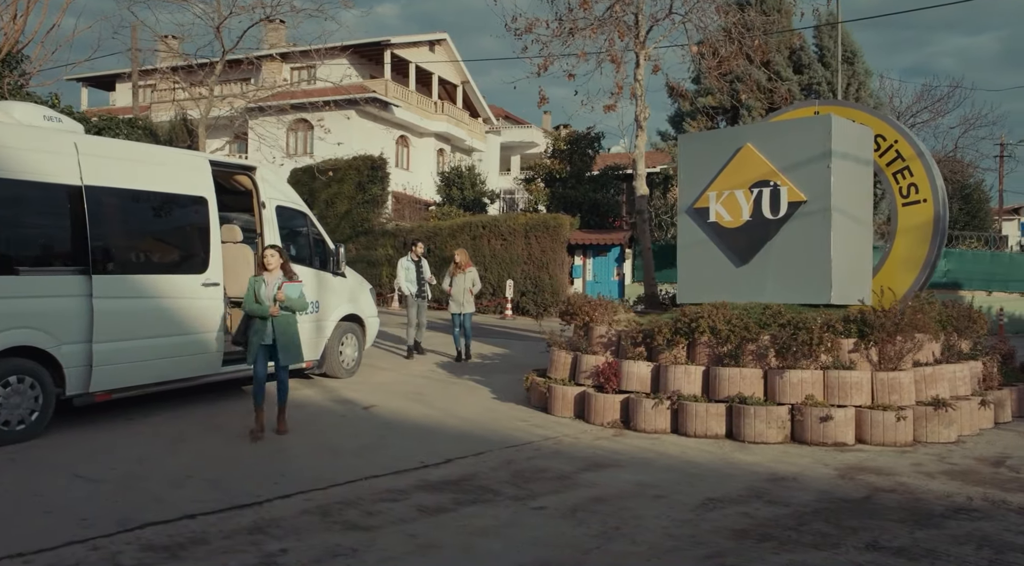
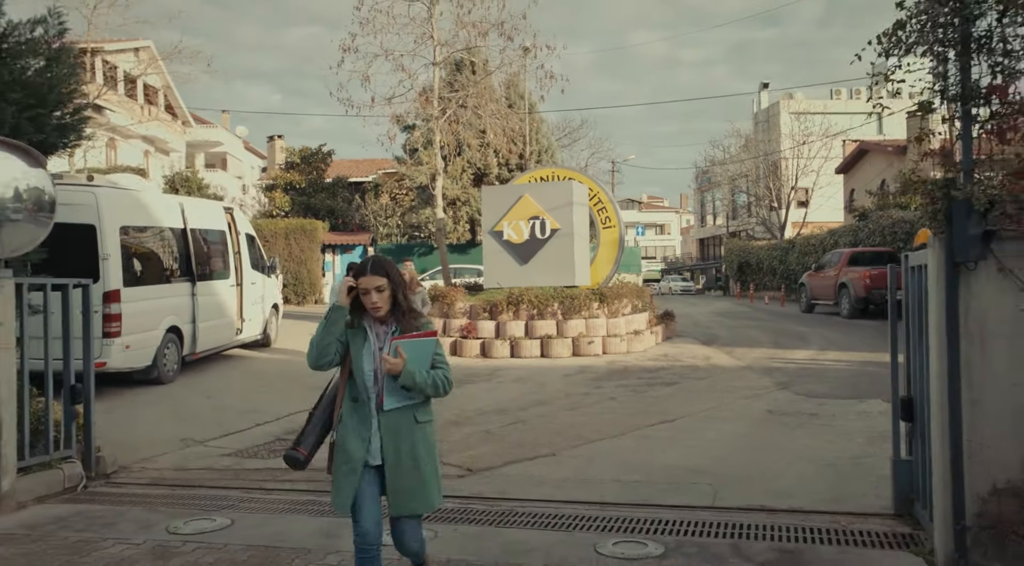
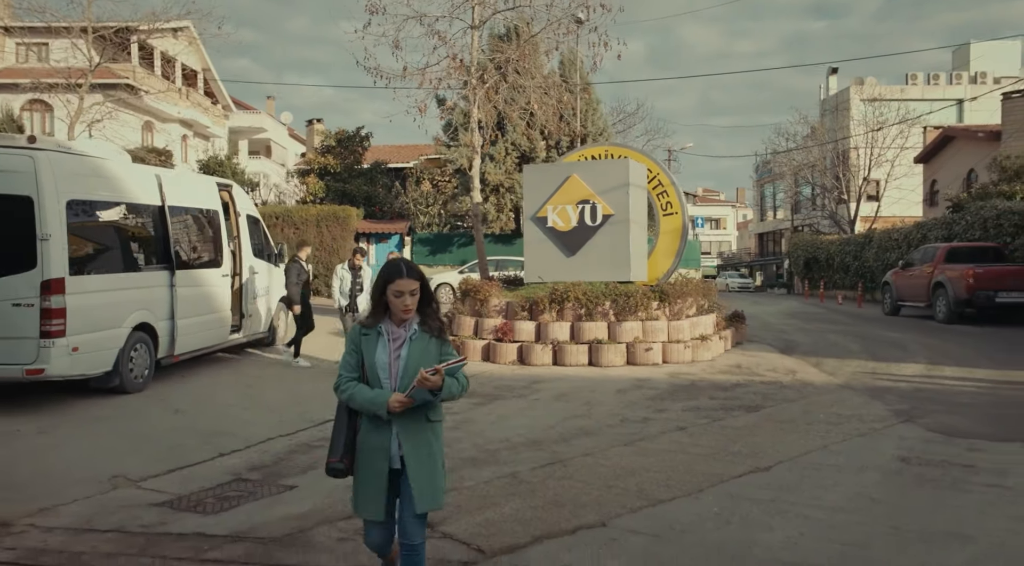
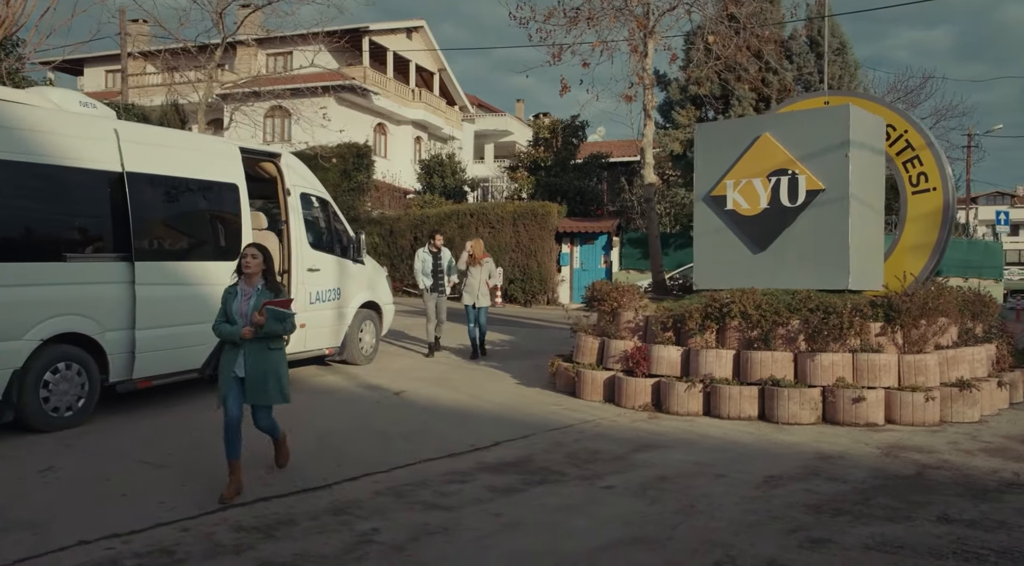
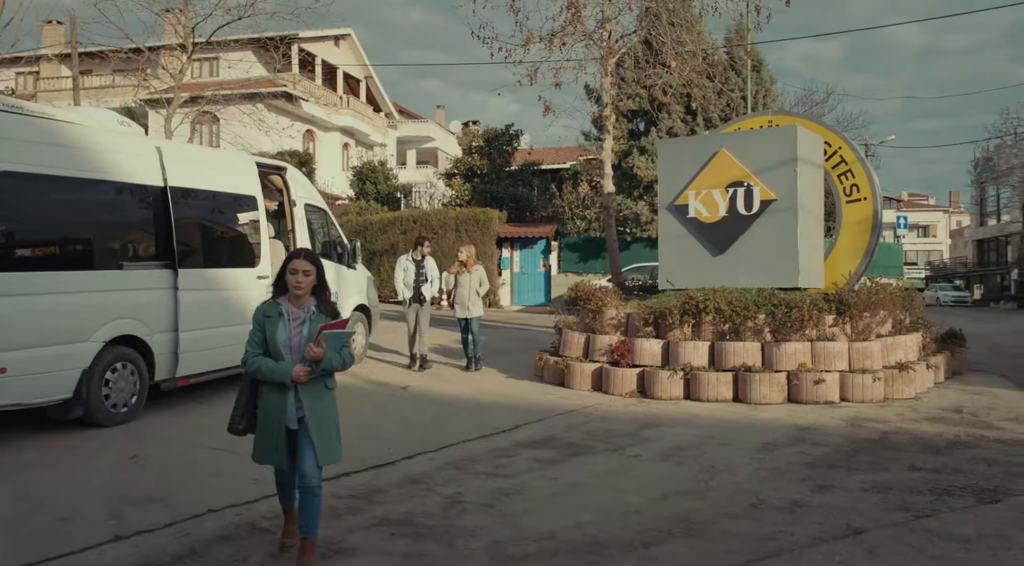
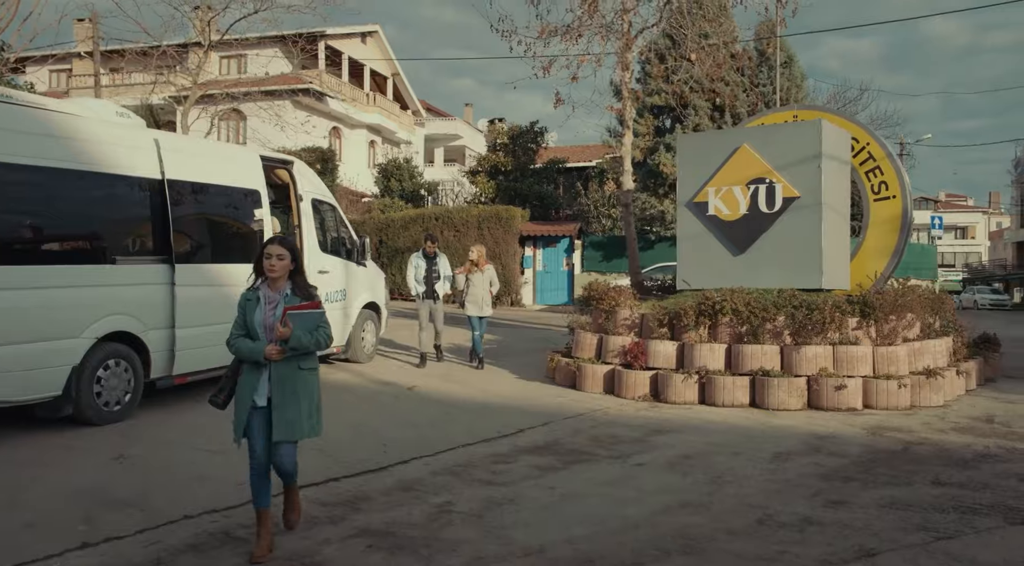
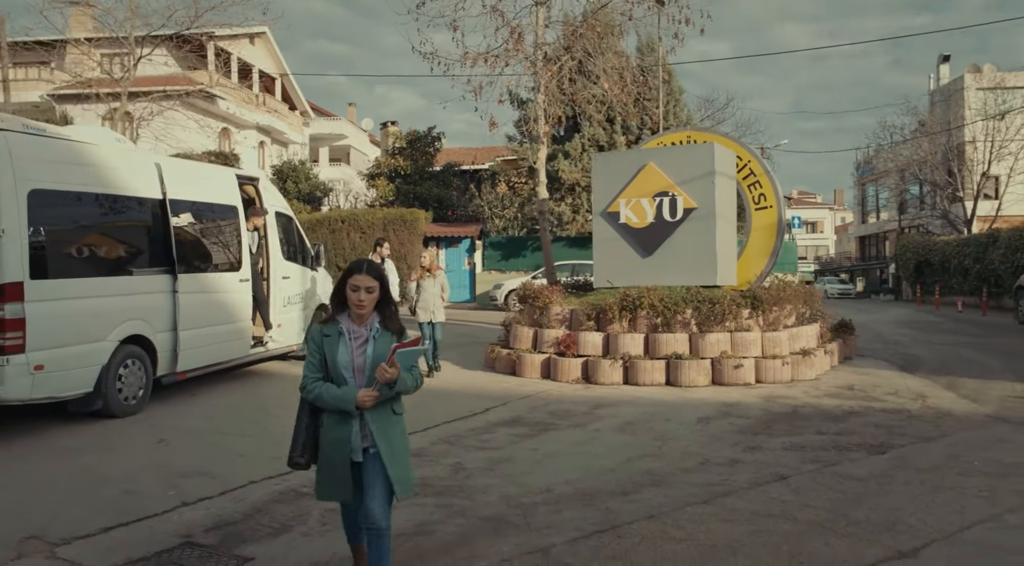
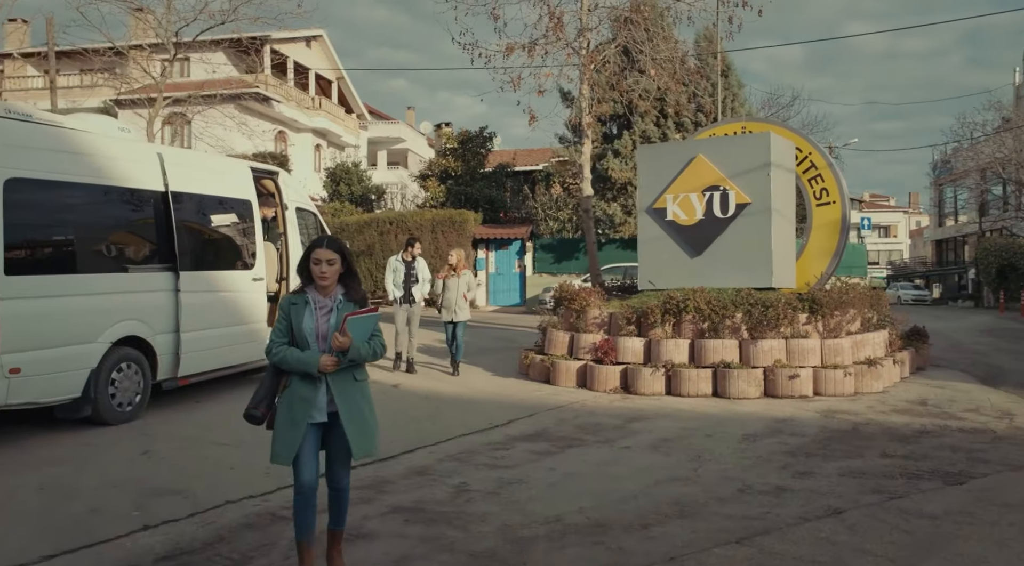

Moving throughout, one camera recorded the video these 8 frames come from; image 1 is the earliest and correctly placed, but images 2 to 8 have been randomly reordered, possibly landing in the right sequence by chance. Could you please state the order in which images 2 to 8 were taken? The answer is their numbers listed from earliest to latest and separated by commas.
4, 6, 5, 8, 7, 3, 2
